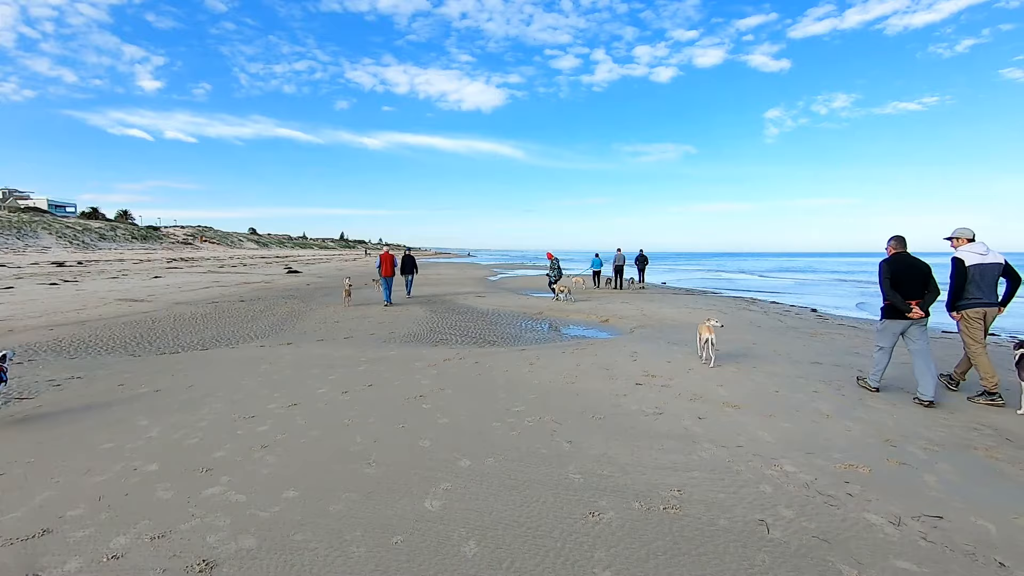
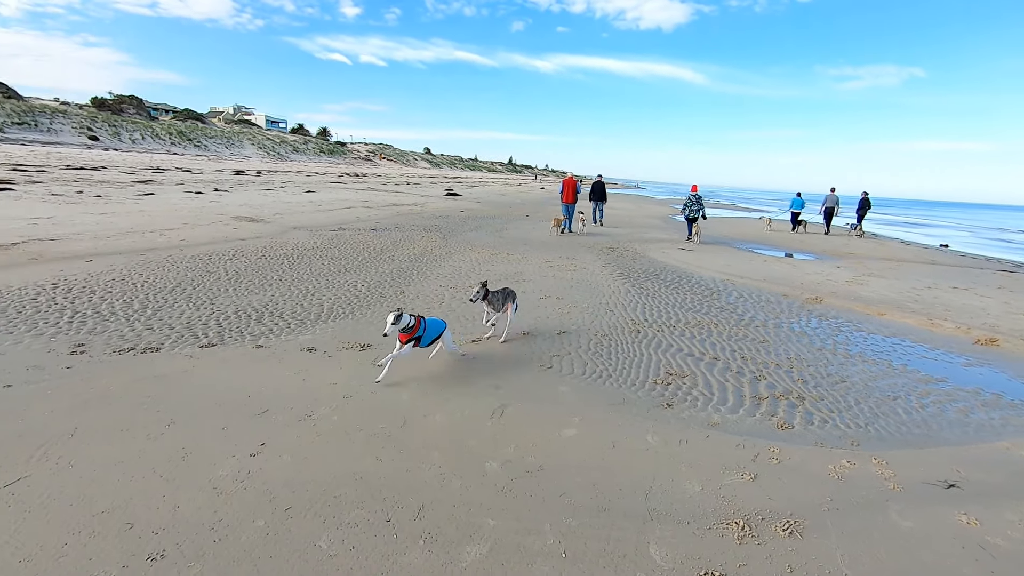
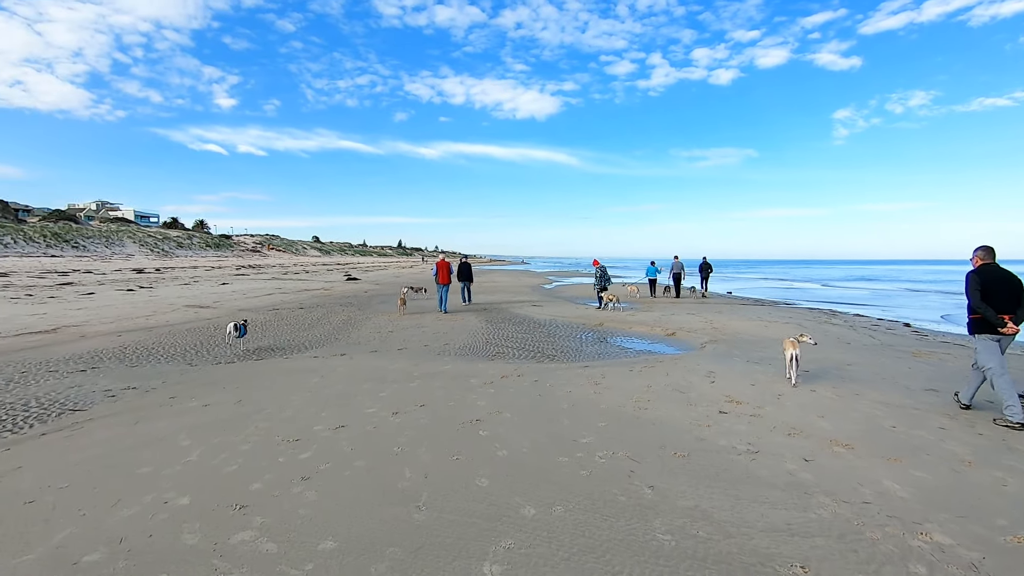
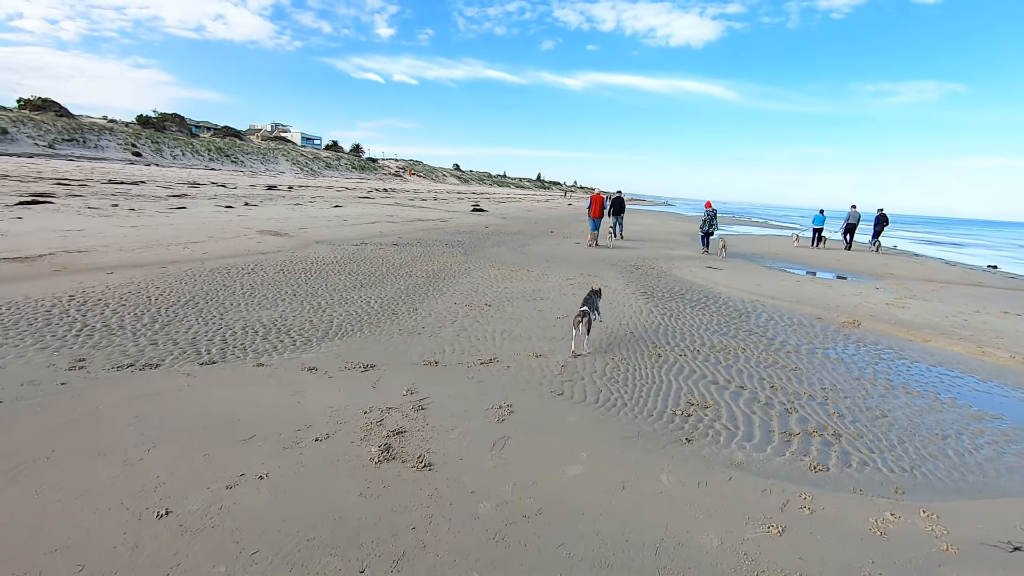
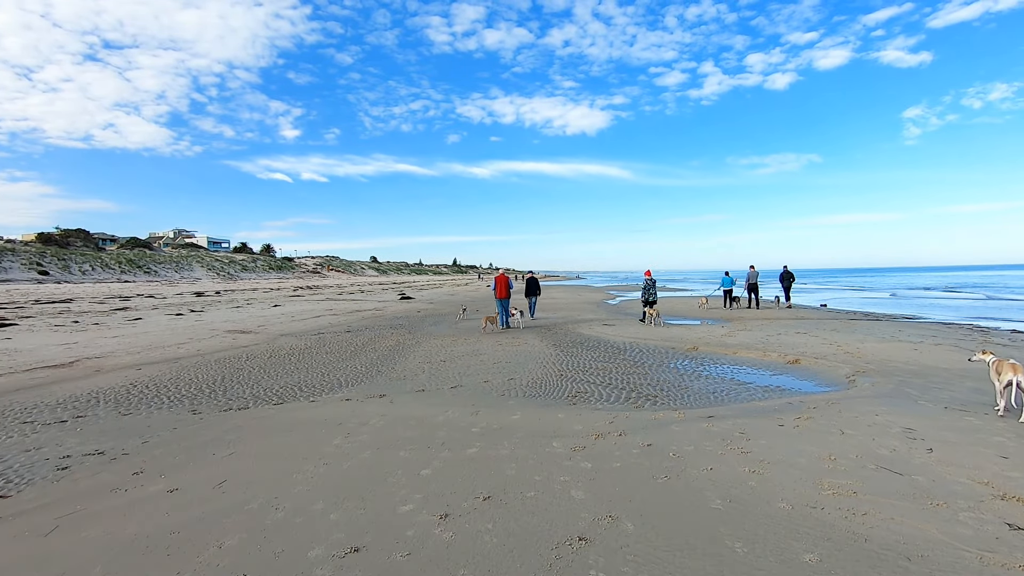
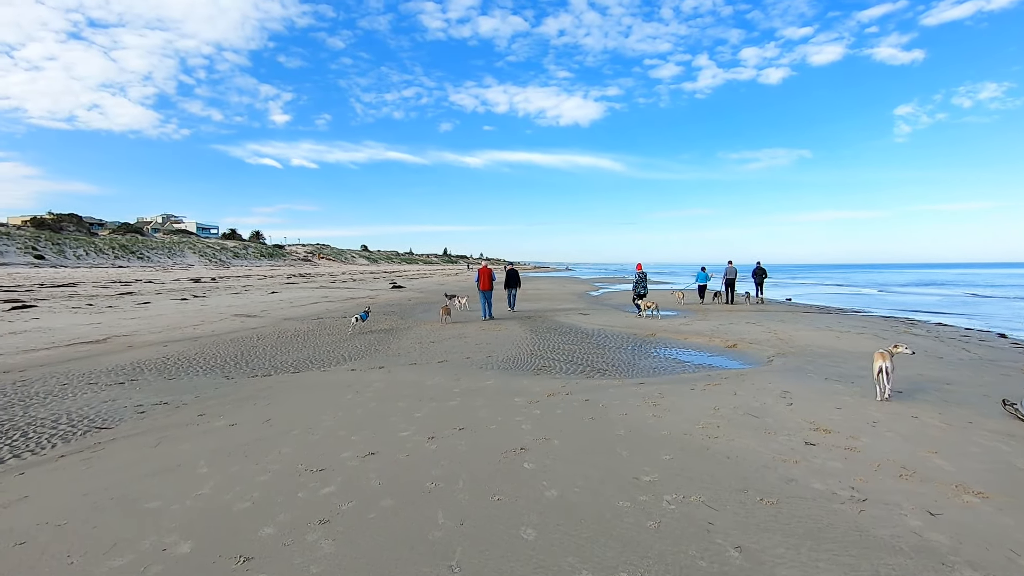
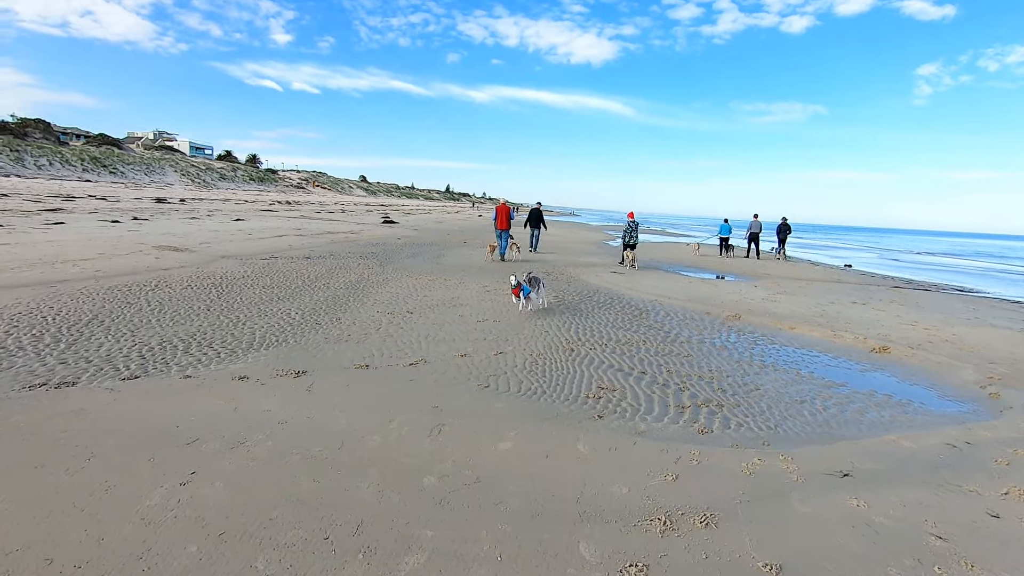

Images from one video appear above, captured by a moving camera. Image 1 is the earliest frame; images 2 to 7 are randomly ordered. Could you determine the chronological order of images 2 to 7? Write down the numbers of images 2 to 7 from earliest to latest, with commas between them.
3, 6, 5, 7, 2, 4
